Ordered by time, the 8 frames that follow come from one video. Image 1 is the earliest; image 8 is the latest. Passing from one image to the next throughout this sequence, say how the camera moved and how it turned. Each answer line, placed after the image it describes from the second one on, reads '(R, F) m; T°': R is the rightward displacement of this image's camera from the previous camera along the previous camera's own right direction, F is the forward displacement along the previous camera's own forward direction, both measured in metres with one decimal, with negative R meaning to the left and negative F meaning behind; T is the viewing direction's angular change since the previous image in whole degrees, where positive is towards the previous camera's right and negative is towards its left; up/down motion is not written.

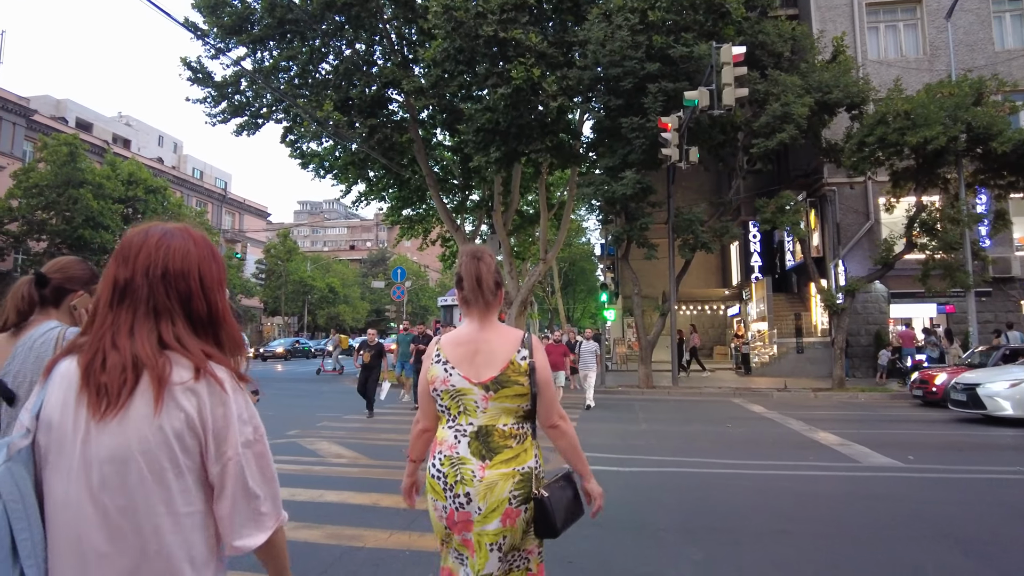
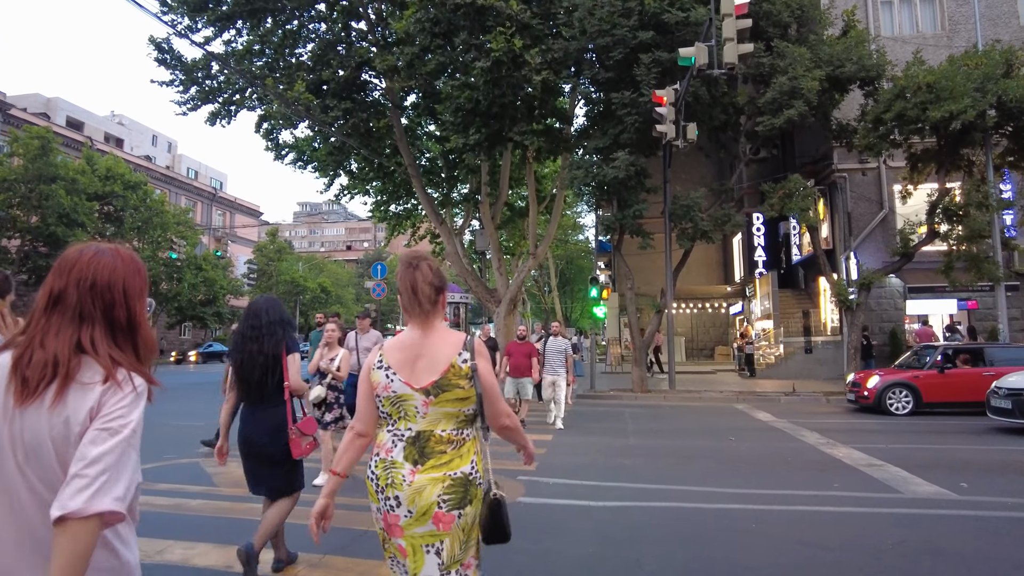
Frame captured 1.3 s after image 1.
(+0.5, +1.7) m; 0°
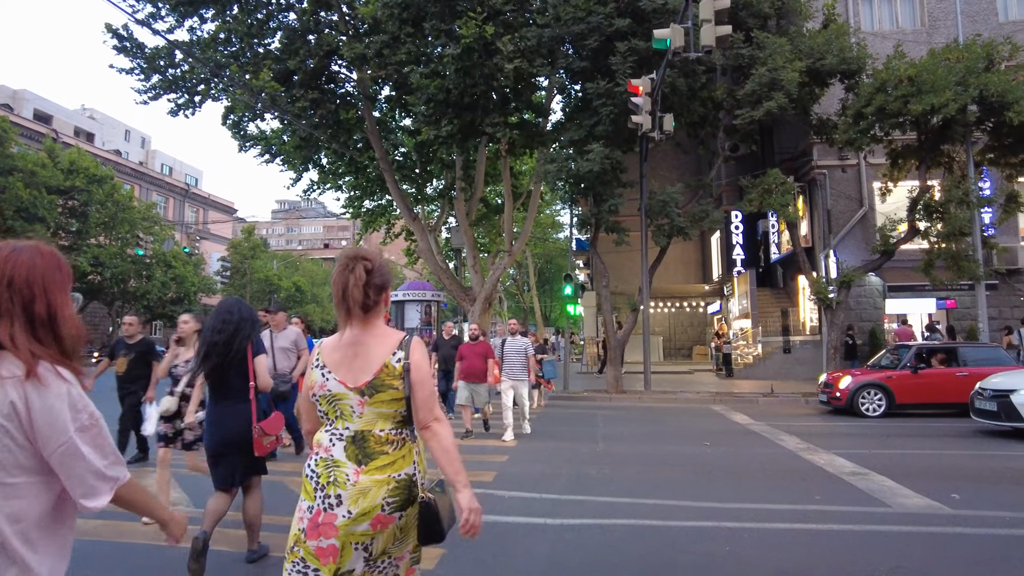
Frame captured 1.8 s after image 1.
(+0.2, +0.6) m; +2°
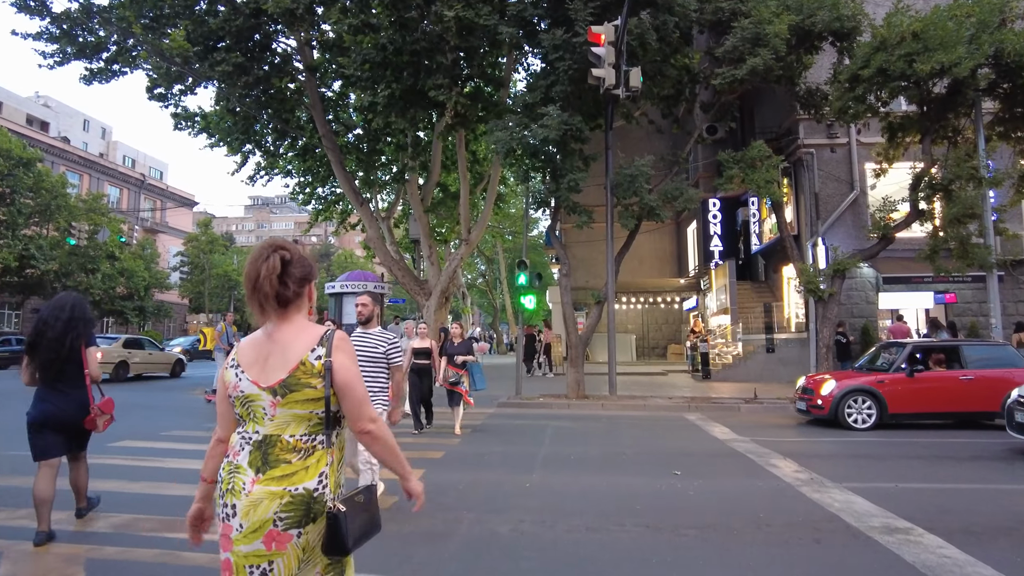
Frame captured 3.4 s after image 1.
(+0.7, +2.3) m; +2°
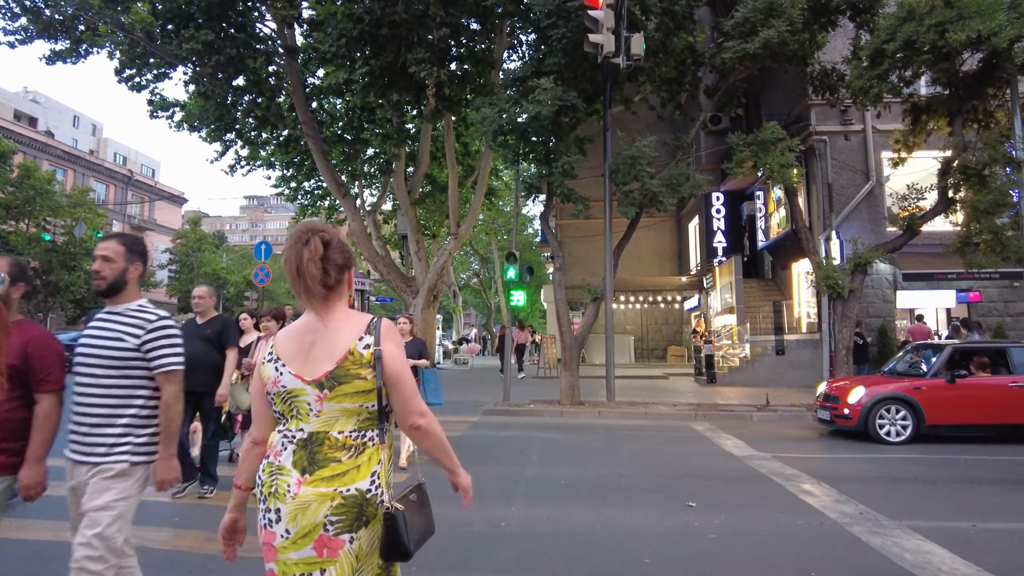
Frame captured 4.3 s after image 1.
(+0.2, +1.3) m; 0°
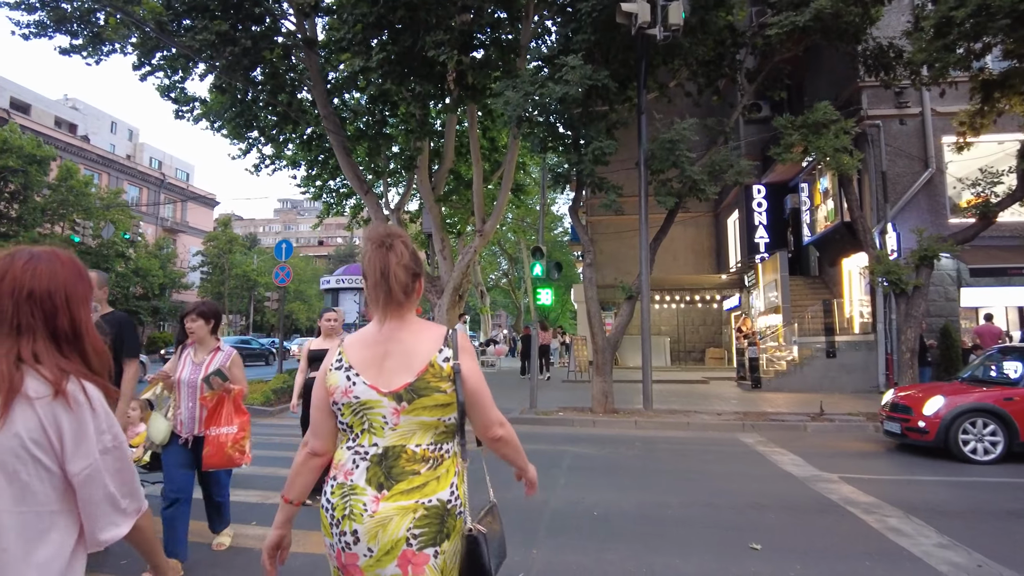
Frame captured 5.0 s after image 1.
(+0.1, +1.0) m; -3°
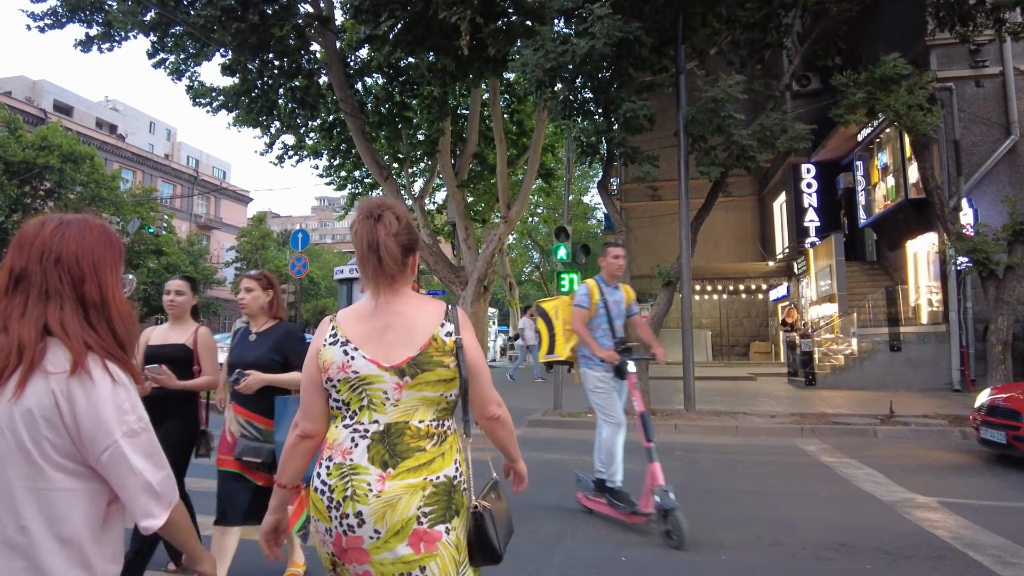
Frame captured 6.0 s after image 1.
(+0.2, +1.3) m; -3°
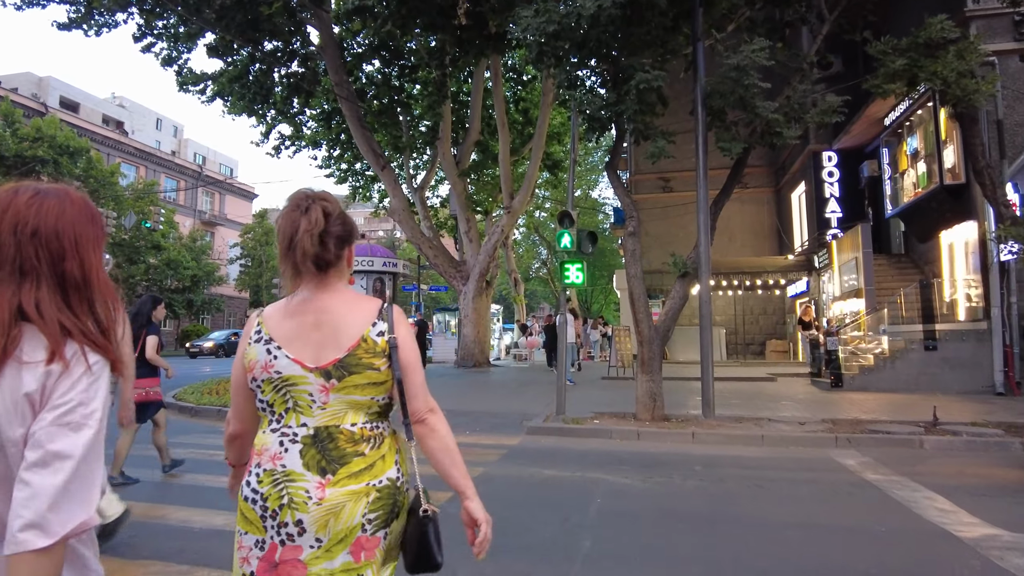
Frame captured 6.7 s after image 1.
(+0.1, +1.0) m; -1°
